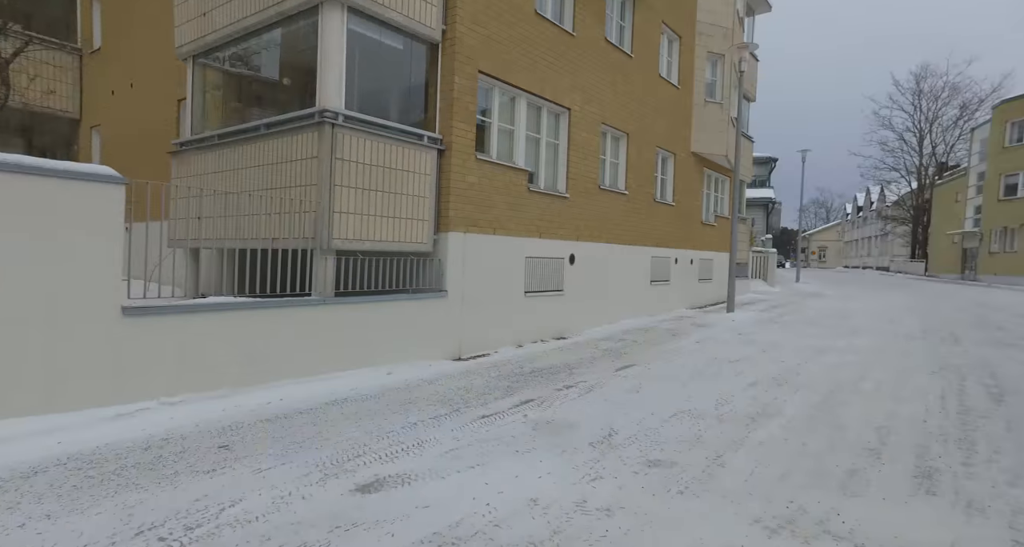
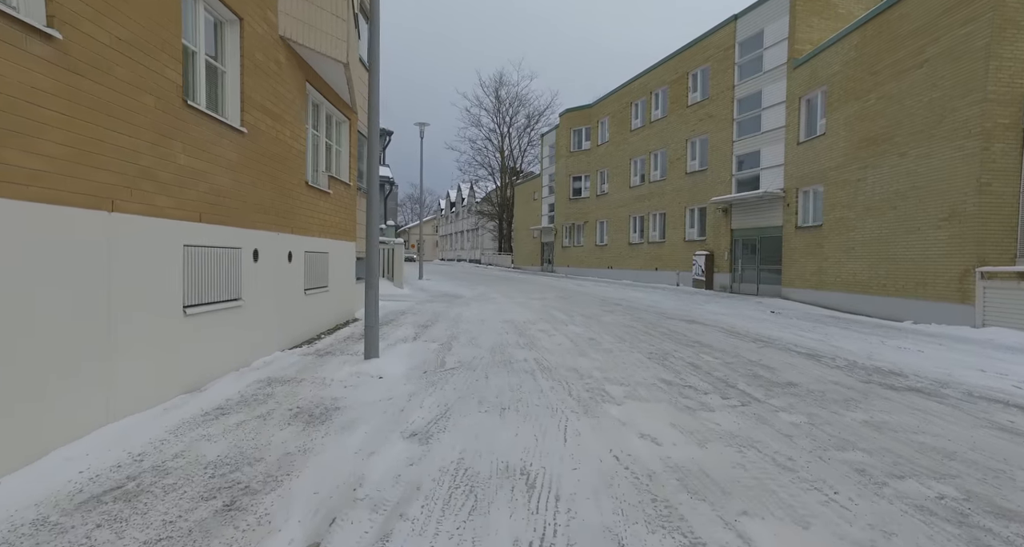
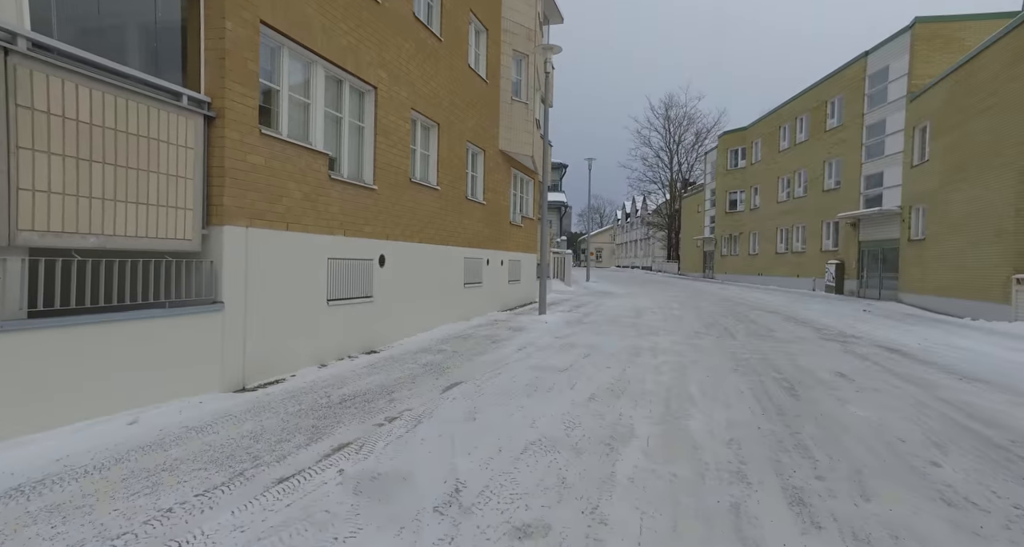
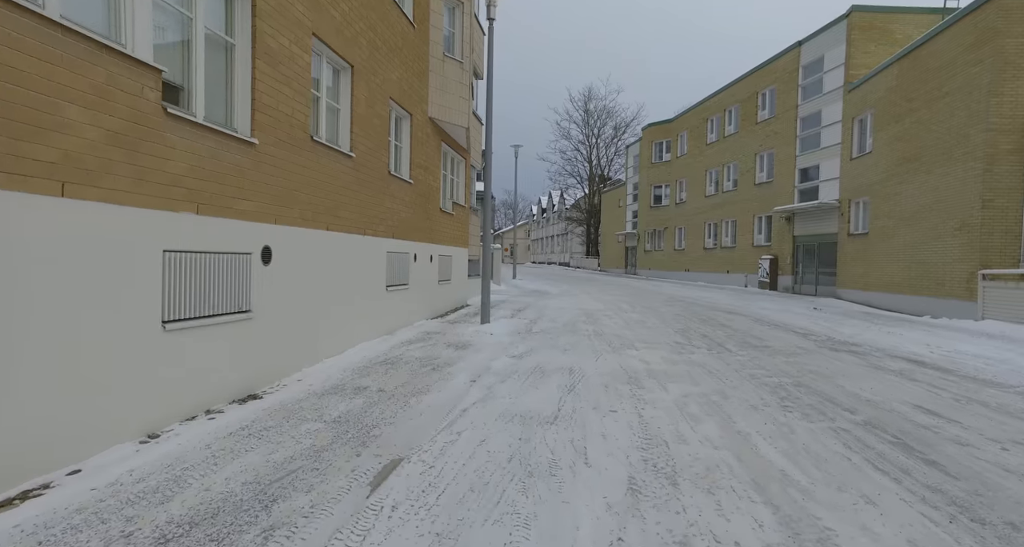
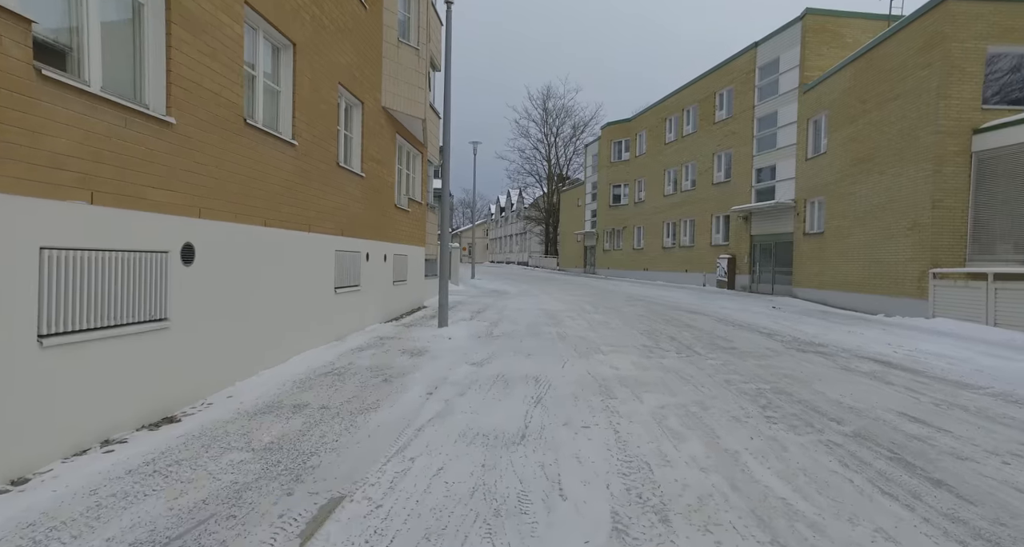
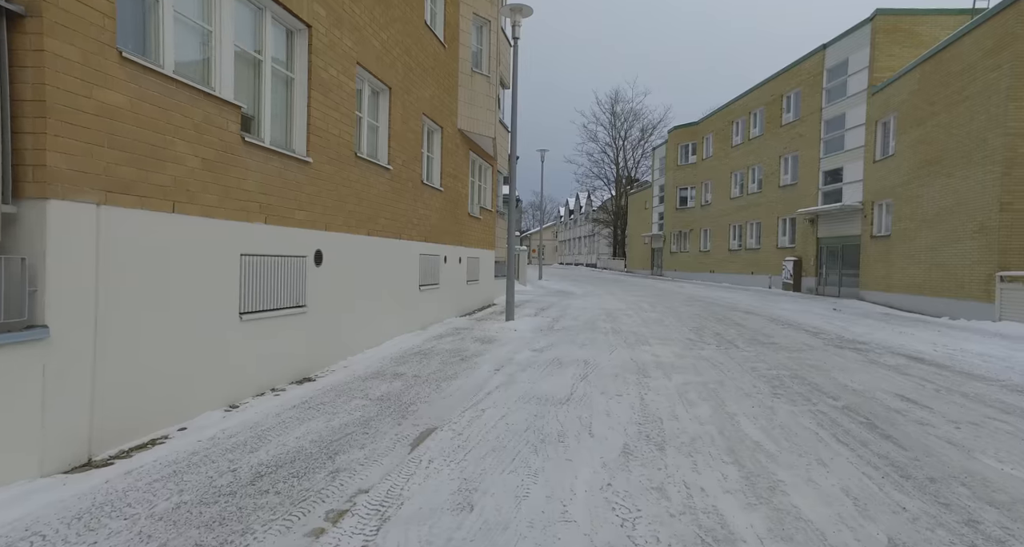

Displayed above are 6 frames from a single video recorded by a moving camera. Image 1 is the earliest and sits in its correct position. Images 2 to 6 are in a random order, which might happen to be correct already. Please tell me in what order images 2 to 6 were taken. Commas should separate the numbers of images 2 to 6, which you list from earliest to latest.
3, 6, 4, 5, 2
